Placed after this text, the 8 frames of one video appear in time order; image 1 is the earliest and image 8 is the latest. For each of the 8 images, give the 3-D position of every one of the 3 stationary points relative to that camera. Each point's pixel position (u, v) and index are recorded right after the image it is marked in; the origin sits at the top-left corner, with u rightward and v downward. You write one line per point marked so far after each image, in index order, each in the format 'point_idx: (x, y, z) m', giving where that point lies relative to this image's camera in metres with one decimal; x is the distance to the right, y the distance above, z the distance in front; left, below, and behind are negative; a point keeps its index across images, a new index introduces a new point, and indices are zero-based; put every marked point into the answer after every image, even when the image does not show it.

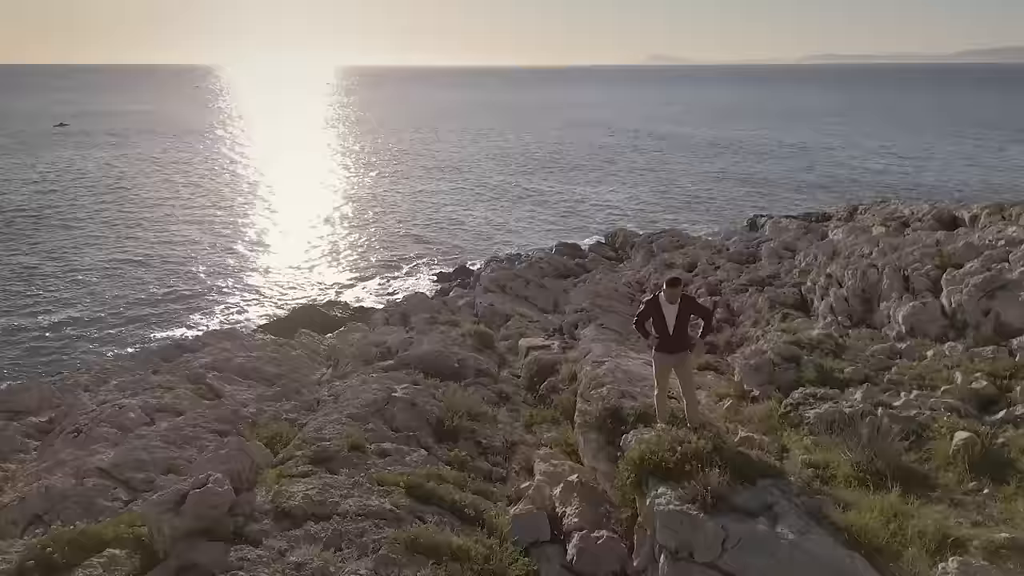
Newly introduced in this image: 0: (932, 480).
0: (+4.2, -1.9, +7.1) m
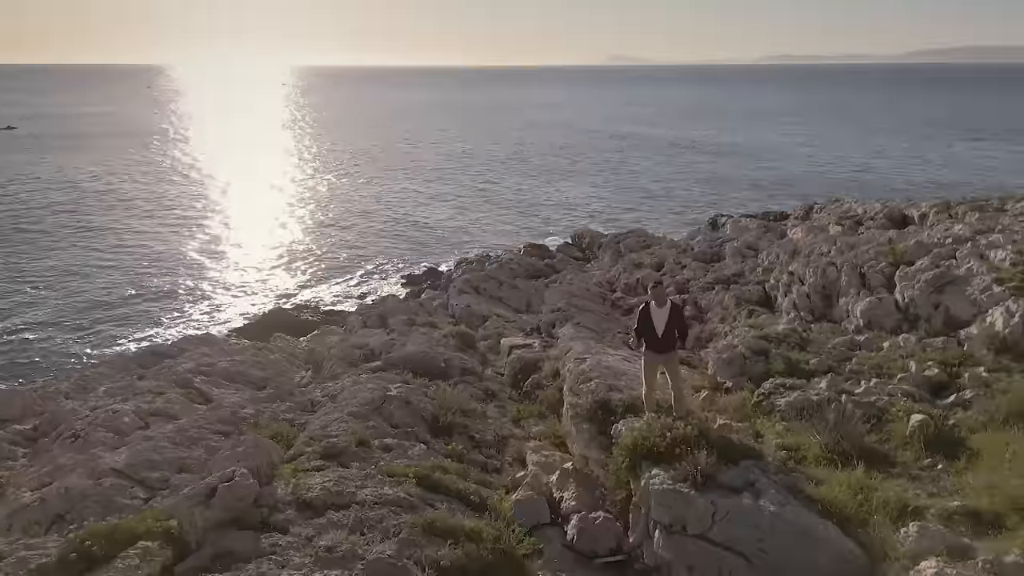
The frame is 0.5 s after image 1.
0: (+4.2, -1.9, +7.9) m
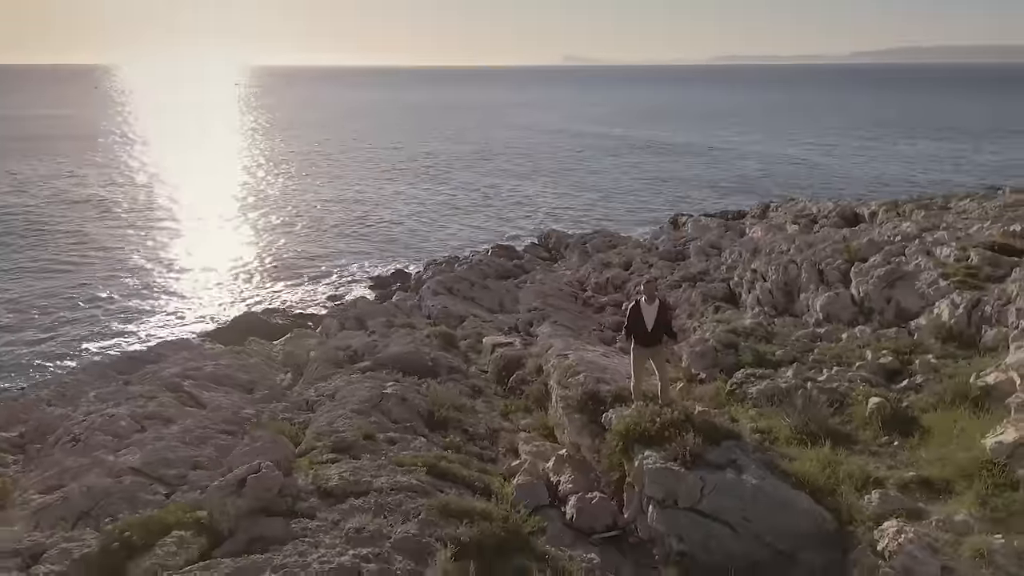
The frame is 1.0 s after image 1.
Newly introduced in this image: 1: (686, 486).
0: (+4.2, -1.8, +8.8) m
1: (+1.8, -2.0, +7.2) m
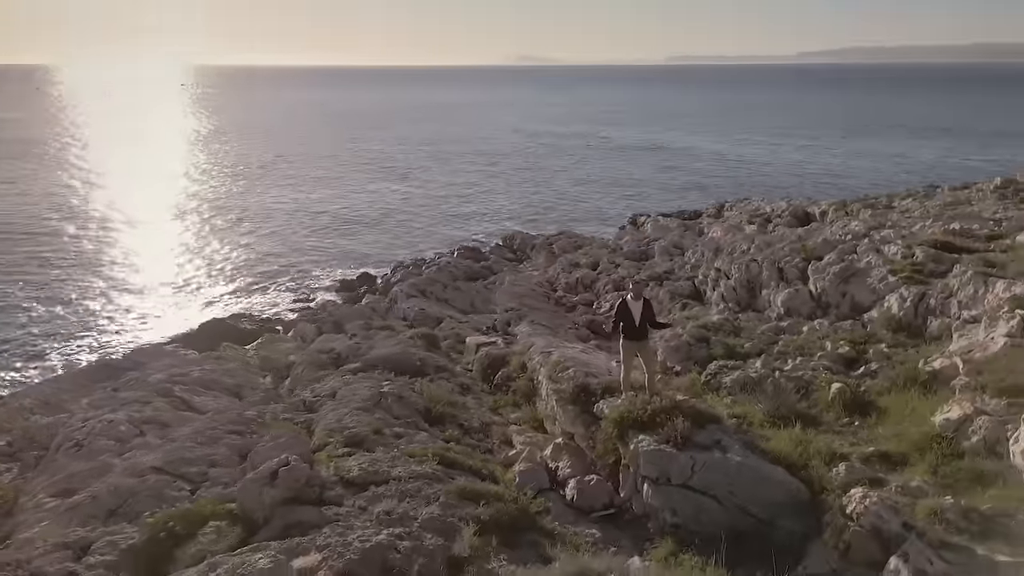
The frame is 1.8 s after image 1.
0: (+4.2, -1.8, +9.8) m
1: (+1.9, -2.0, +8.0) m
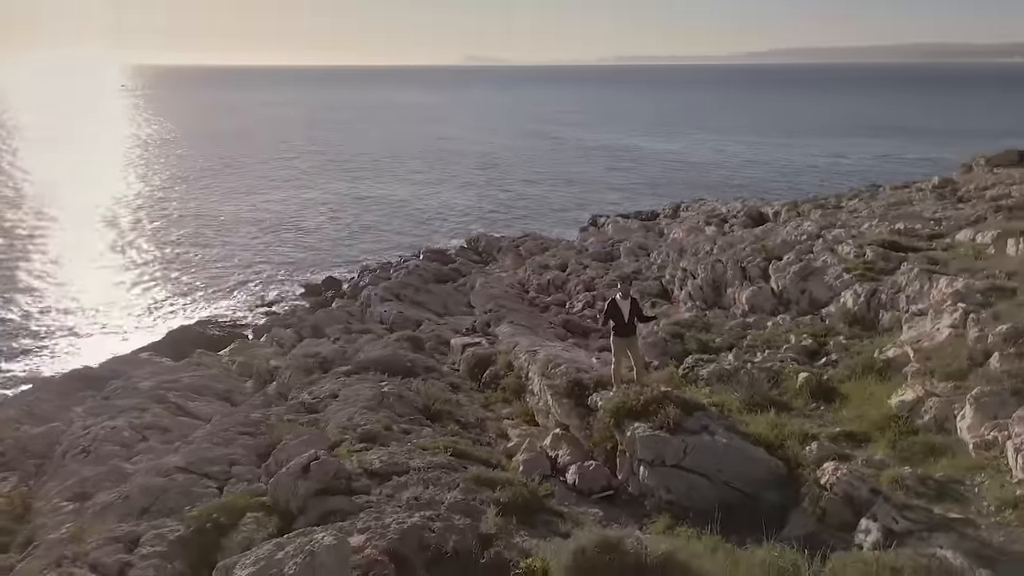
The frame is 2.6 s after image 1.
0: (+4.2, -1.7, +10.8) m
1: (+2.0, -2.0, +8.9) m
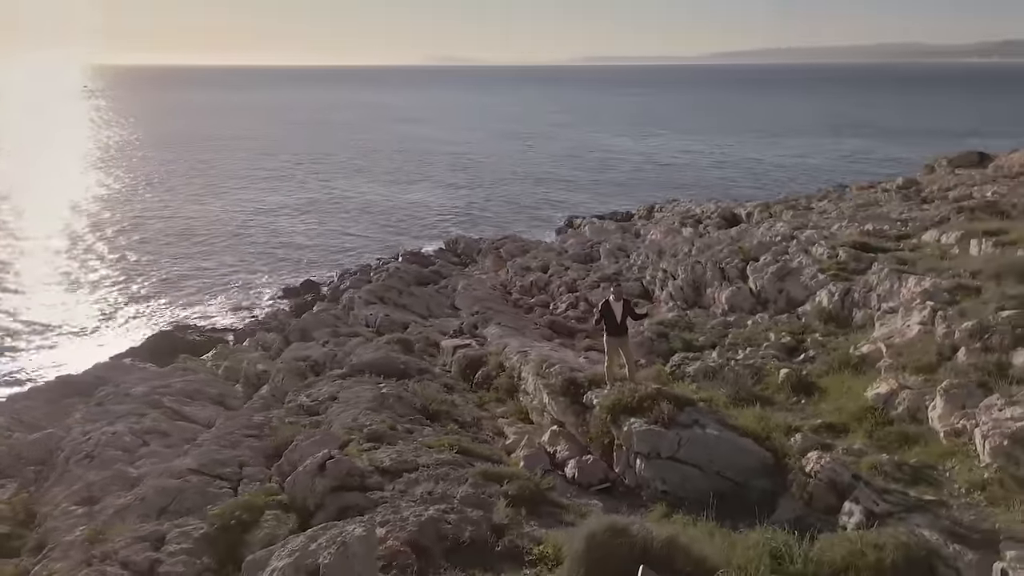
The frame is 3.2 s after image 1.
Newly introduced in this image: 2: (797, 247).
0: (+4.2, -1.8, +11.5) m
1: (+2.0, -2.0, +9.5) m
2: (+7.6, +1.1, +19.2) m
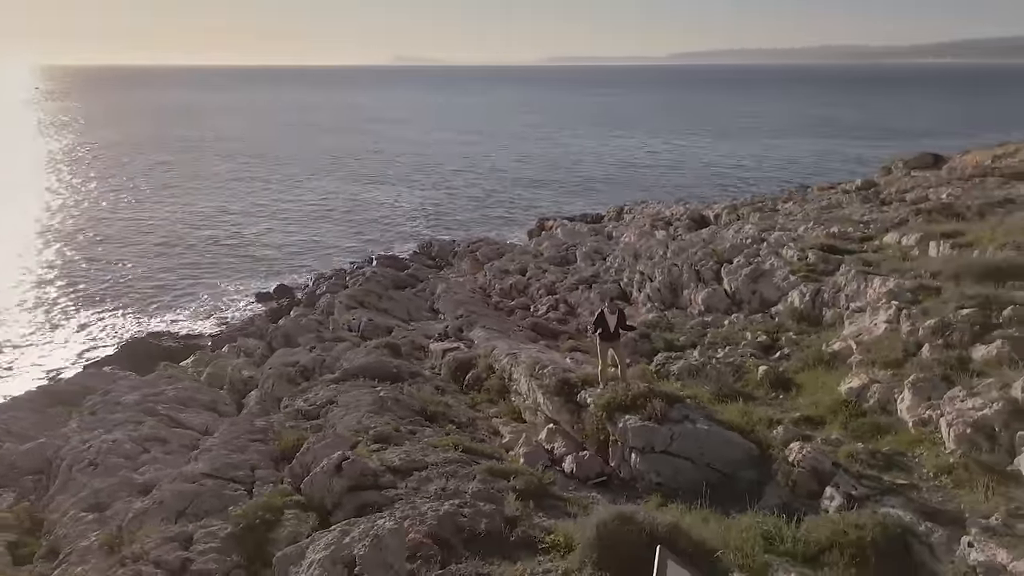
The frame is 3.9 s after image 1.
0: (+4.1, -1.8, +12.2) m
1: (+2.1, -2.1, +10.1) m
2: (+7.1, +1.1, +20.1) m
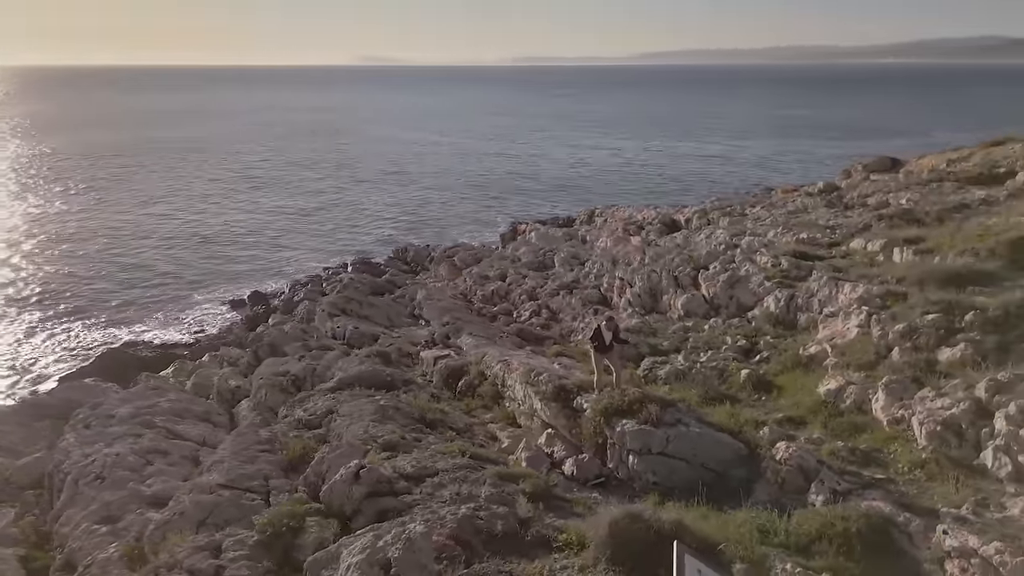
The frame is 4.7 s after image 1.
0: (+4.1, -2.0, +13.0) m
1: (+2.1, -2.3, +10.8) m
2: (+6.7, +1.0, +21.0) m
